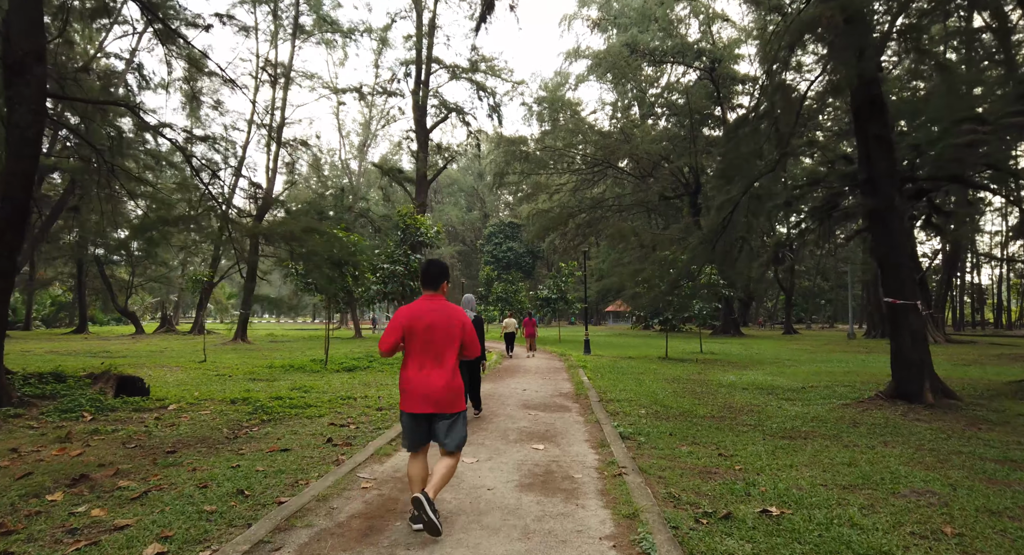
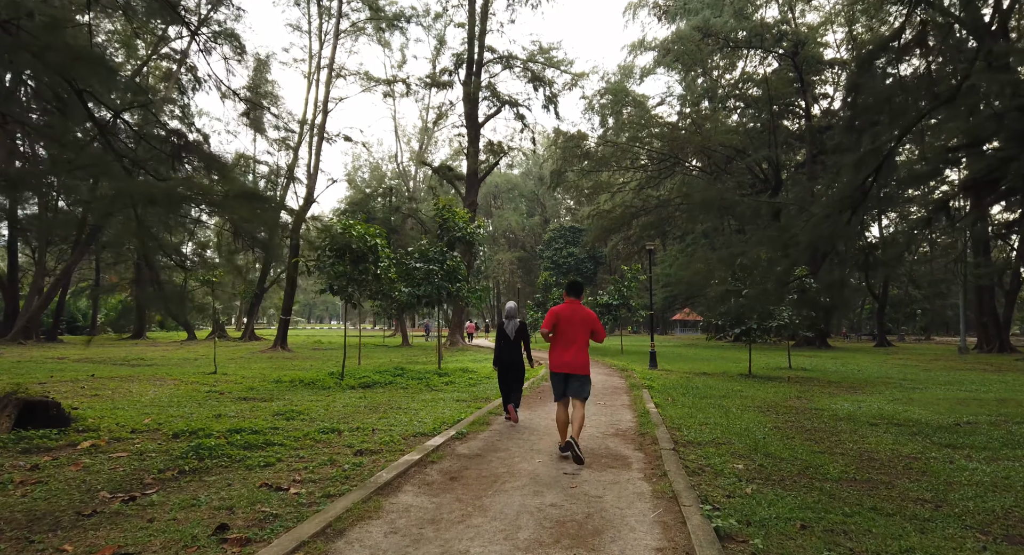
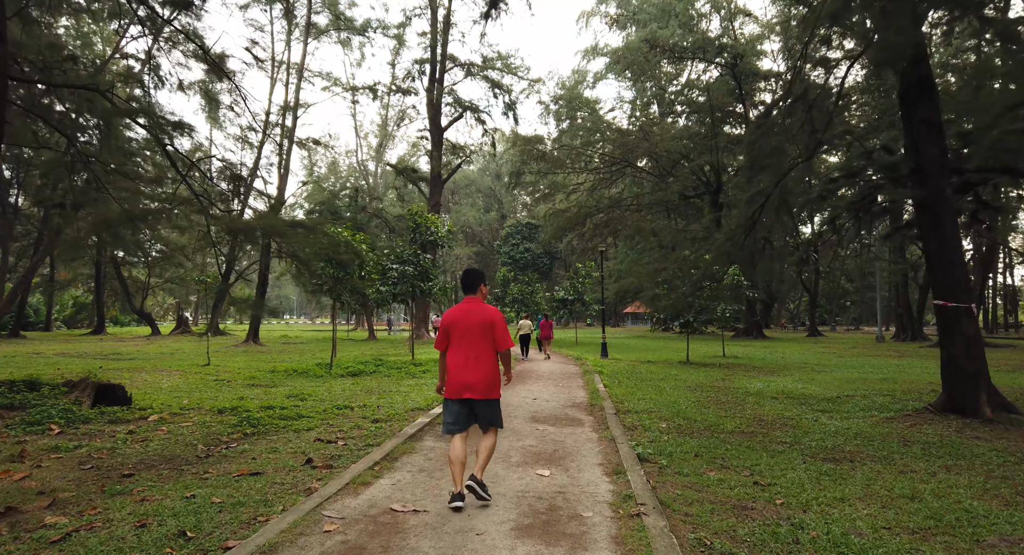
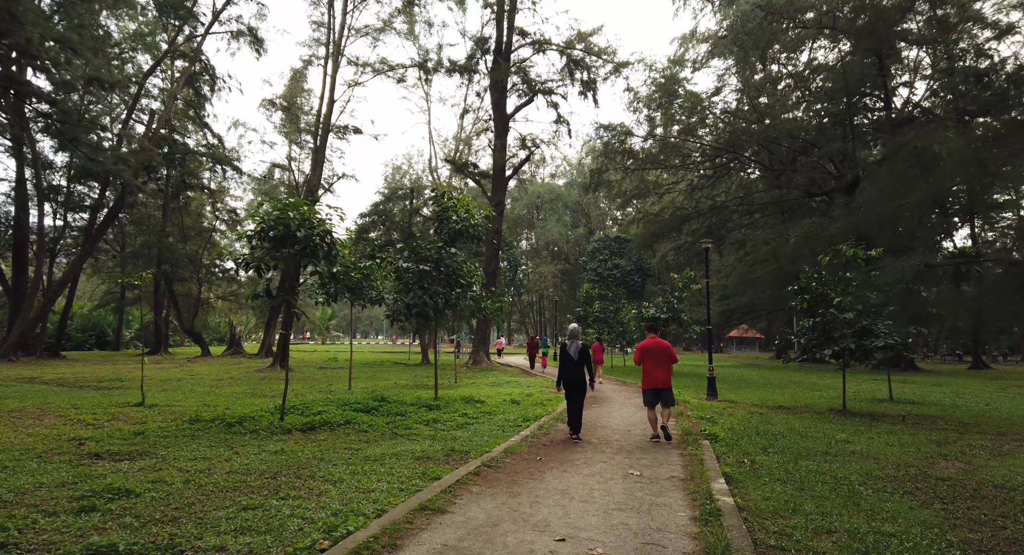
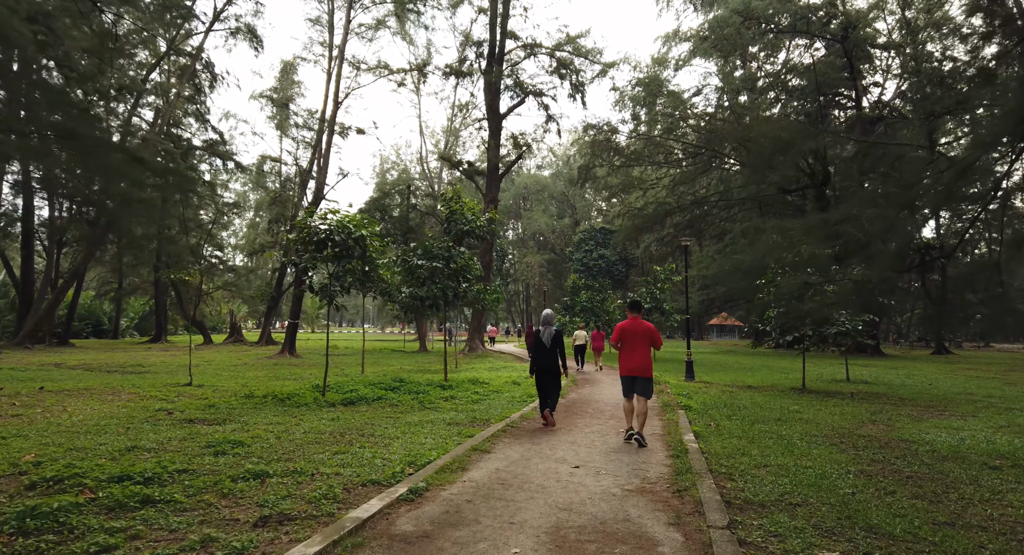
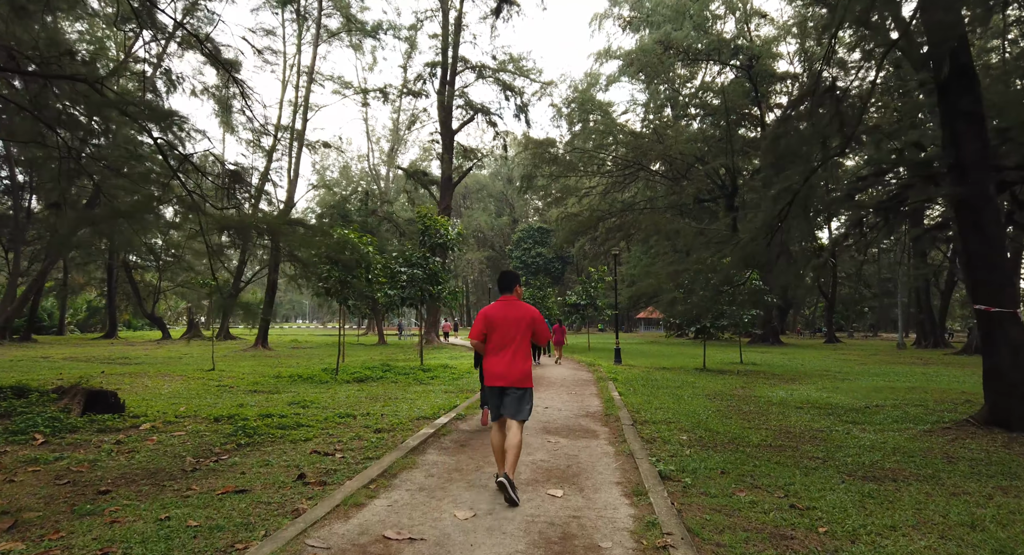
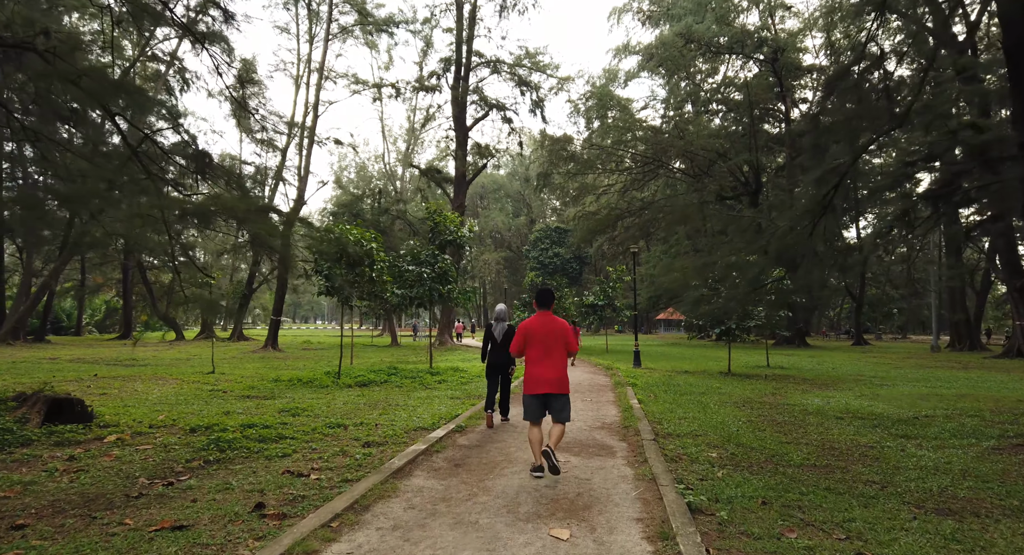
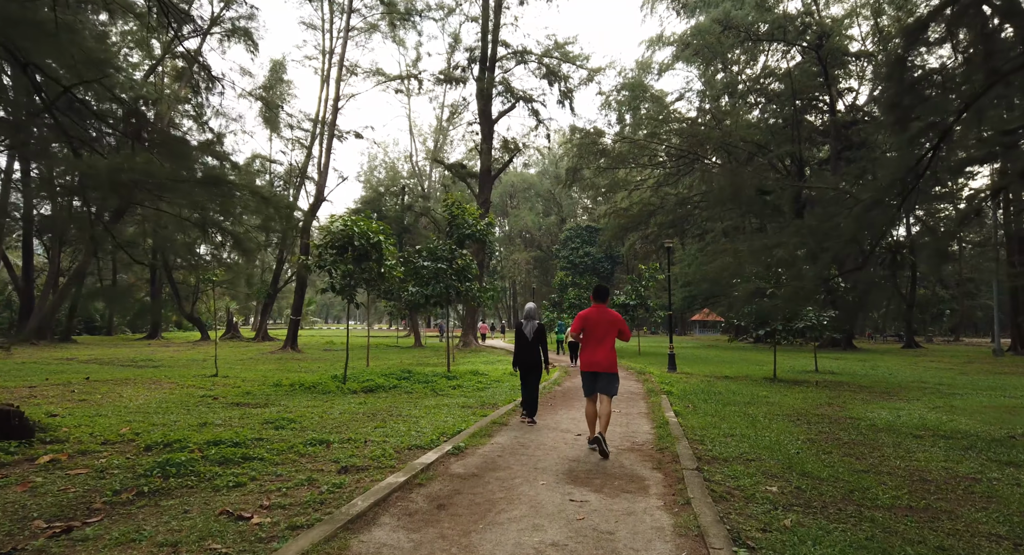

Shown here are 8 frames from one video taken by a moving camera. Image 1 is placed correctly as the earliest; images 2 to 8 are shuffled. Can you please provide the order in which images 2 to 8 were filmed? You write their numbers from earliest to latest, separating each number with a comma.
3, 6, 7, 2, 8, 5, 4
